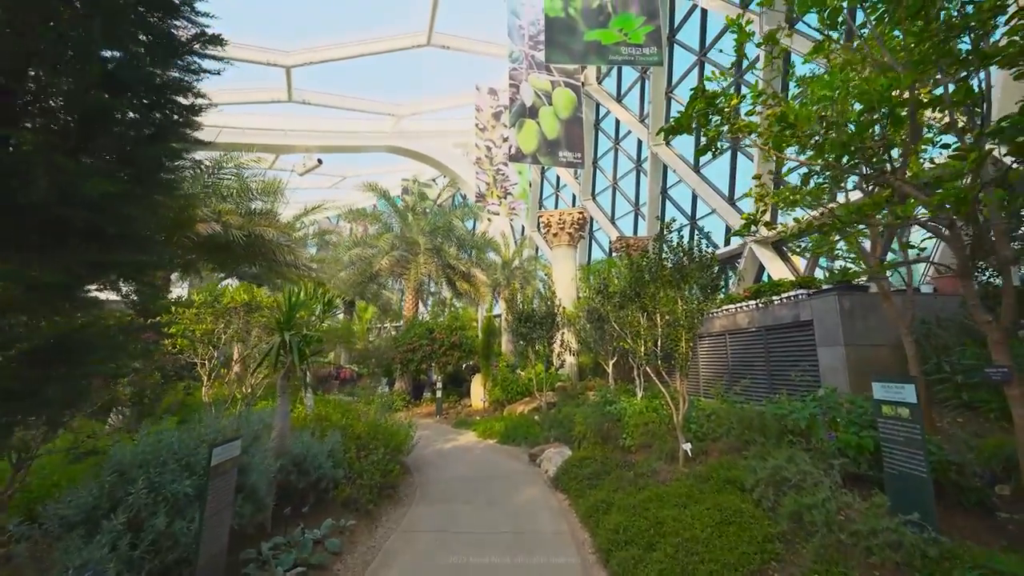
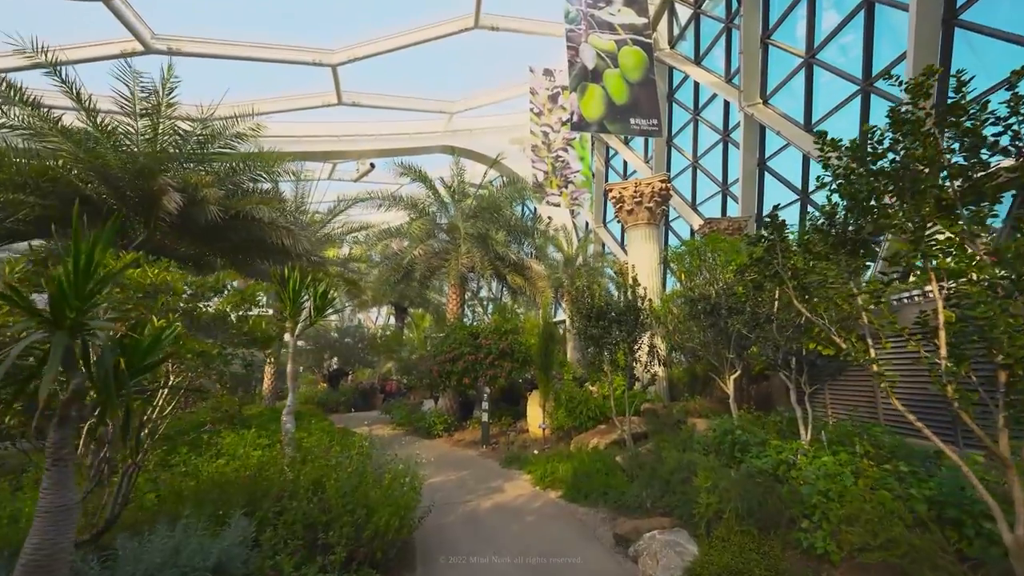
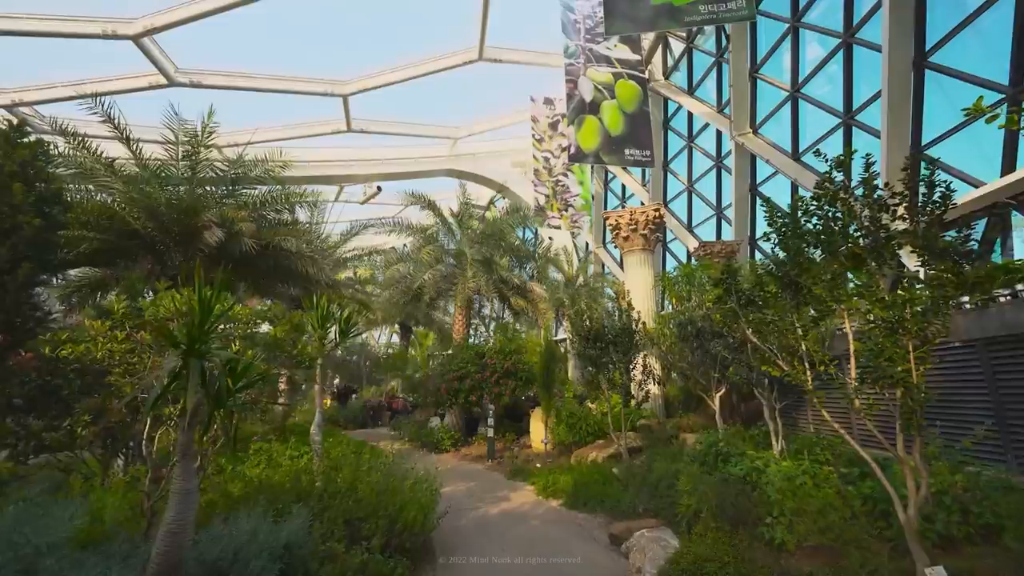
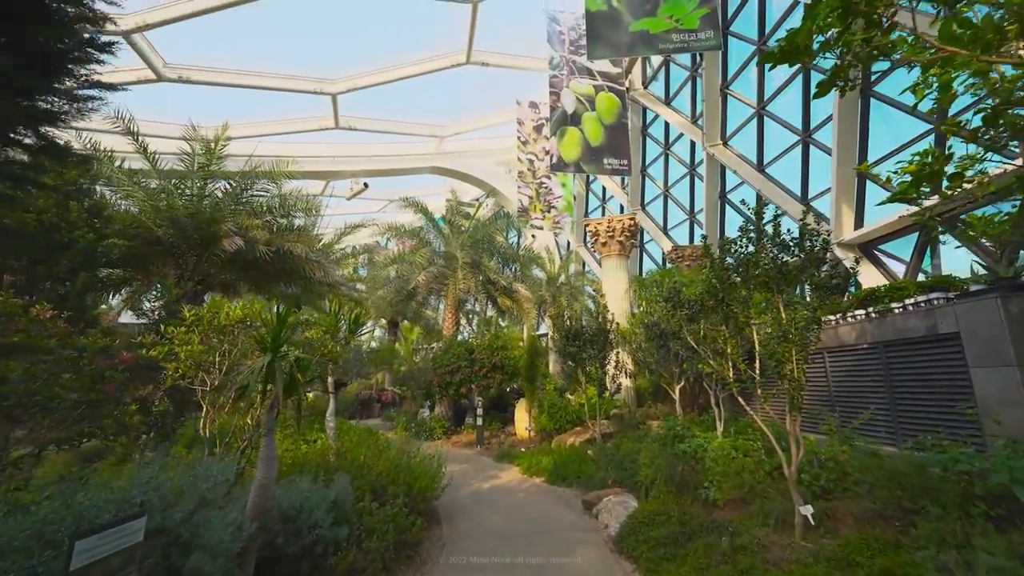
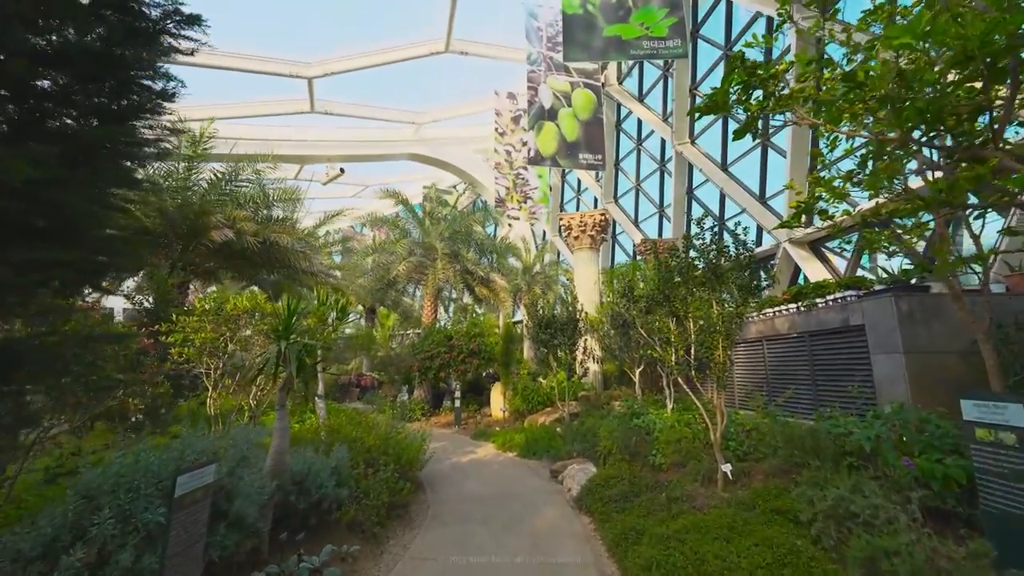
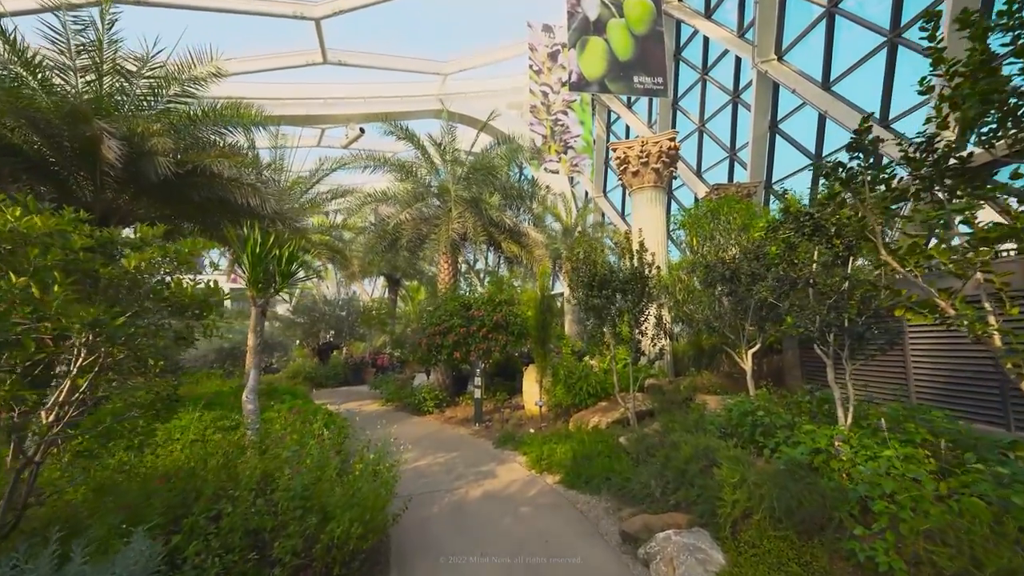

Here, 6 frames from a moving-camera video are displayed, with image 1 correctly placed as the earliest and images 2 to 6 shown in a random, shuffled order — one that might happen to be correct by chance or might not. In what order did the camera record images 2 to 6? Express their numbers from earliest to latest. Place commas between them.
5, 4, 3, 2, 6
